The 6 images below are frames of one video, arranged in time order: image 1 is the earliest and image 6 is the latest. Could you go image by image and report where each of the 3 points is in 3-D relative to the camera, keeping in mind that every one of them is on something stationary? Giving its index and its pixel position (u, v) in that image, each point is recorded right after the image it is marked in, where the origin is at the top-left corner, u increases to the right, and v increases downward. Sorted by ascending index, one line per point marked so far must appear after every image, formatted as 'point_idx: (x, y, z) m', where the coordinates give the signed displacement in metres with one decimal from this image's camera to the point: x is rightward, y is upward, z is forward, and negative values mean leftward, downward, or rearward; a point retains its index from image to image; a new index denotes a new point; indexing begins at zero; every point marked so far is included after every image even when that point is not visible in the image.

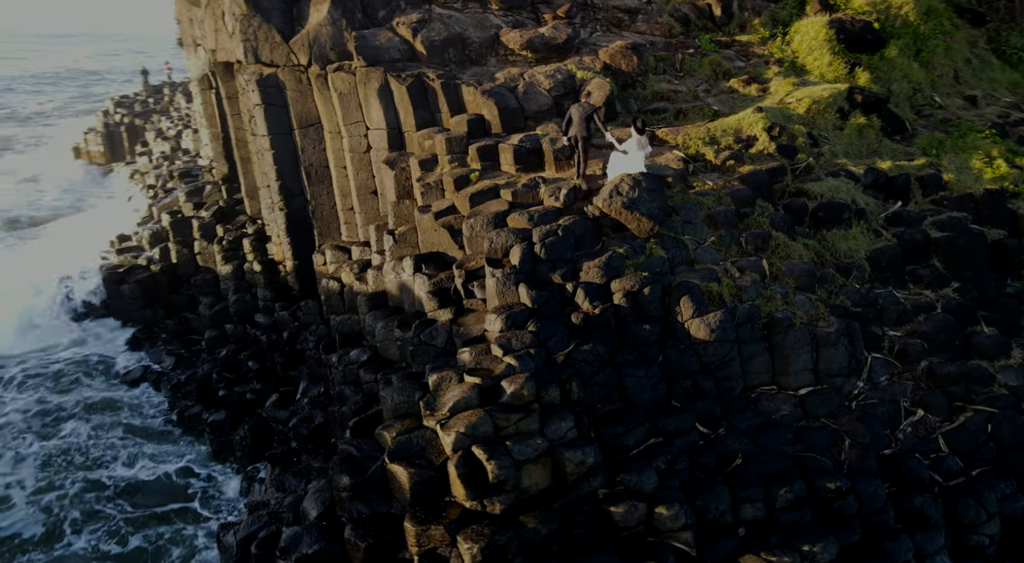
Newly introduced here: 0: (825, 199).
0: (+5.0, +1.3, +12.3) m
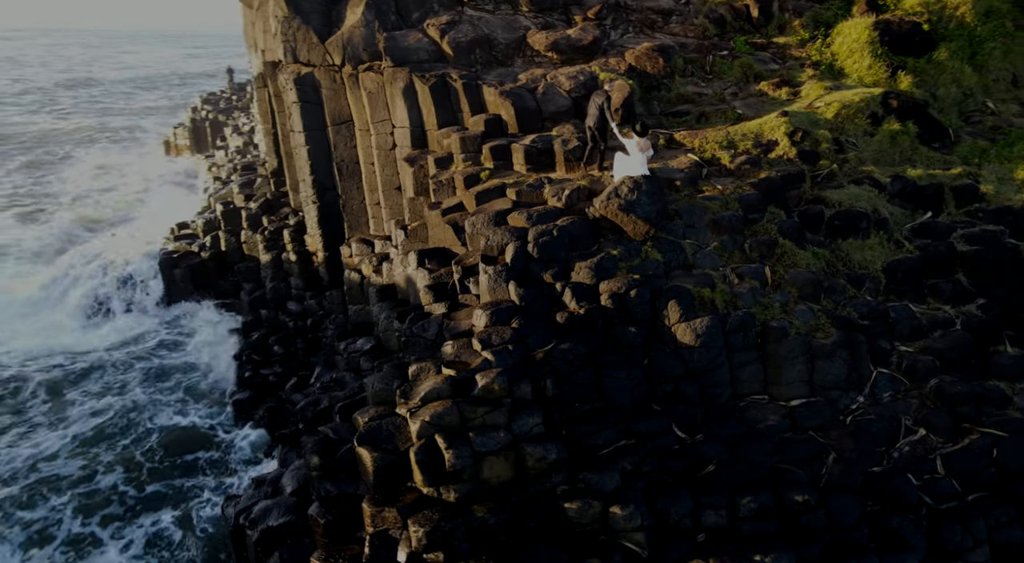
0: (+5.1, +1.1, +11.9) m
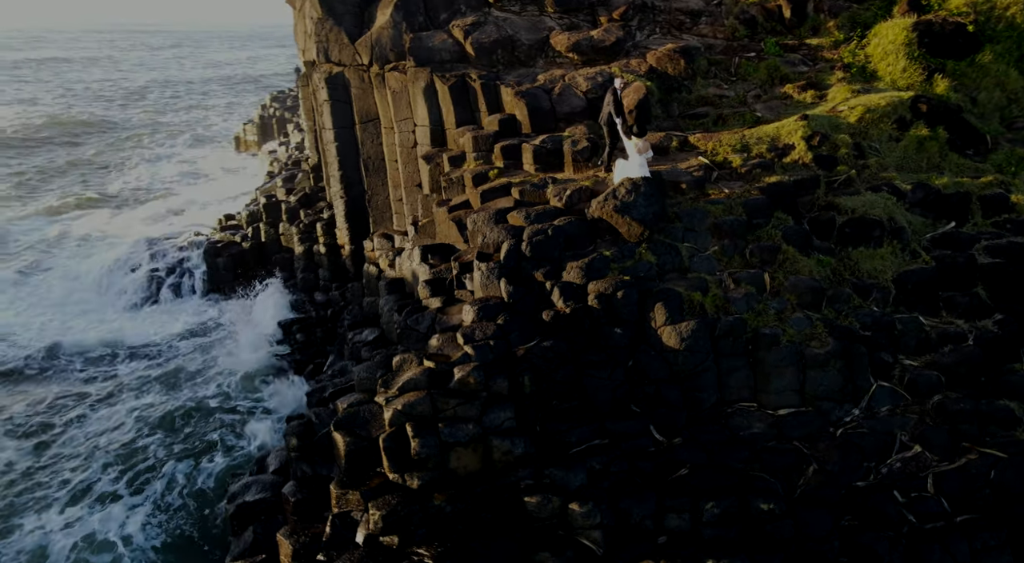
0: (+5.2, +1.0, +11.6) m
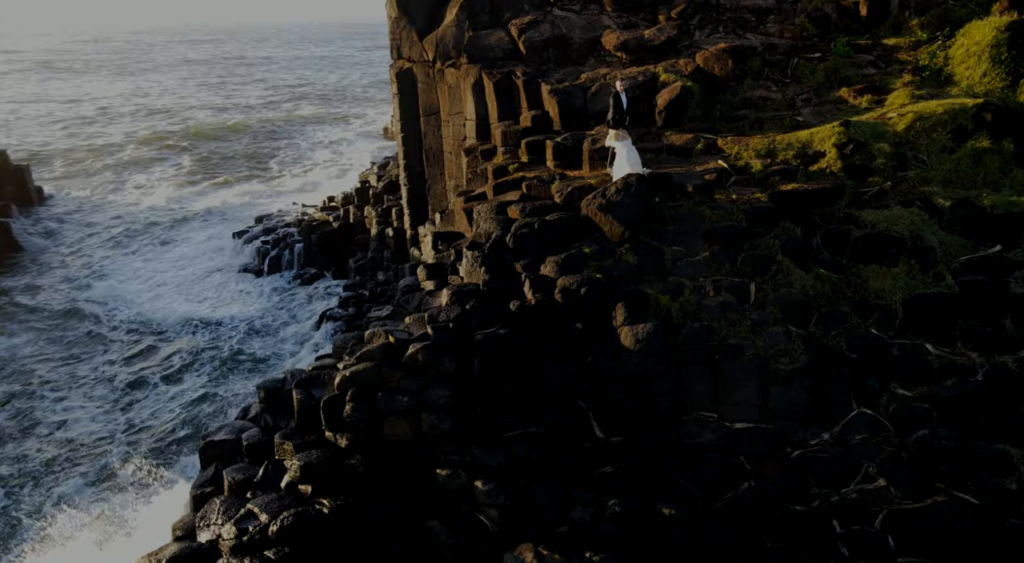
0: (+5.1, +0.7, +10.8) m
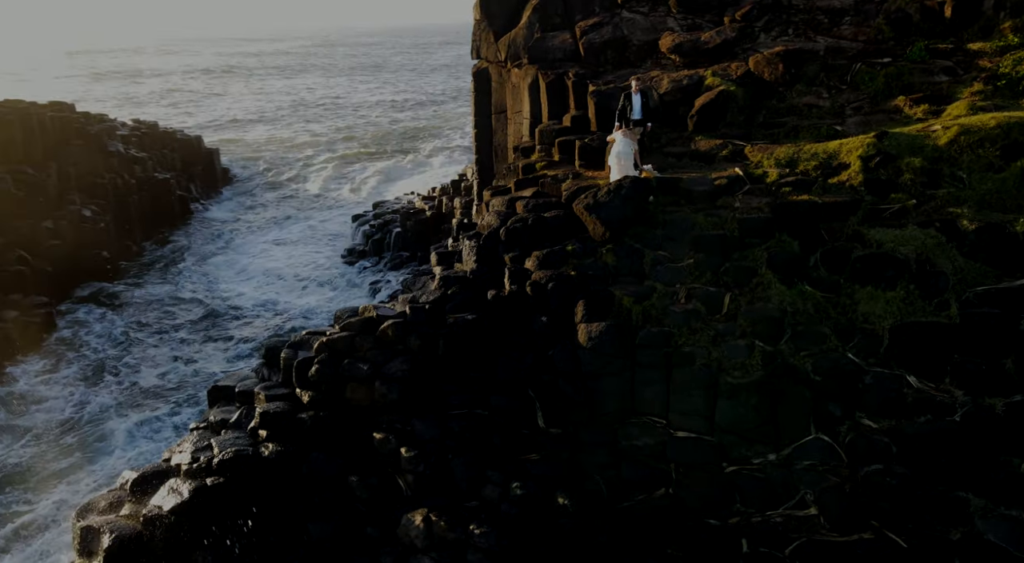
0: (+4.8, +0.4, +10.1) m
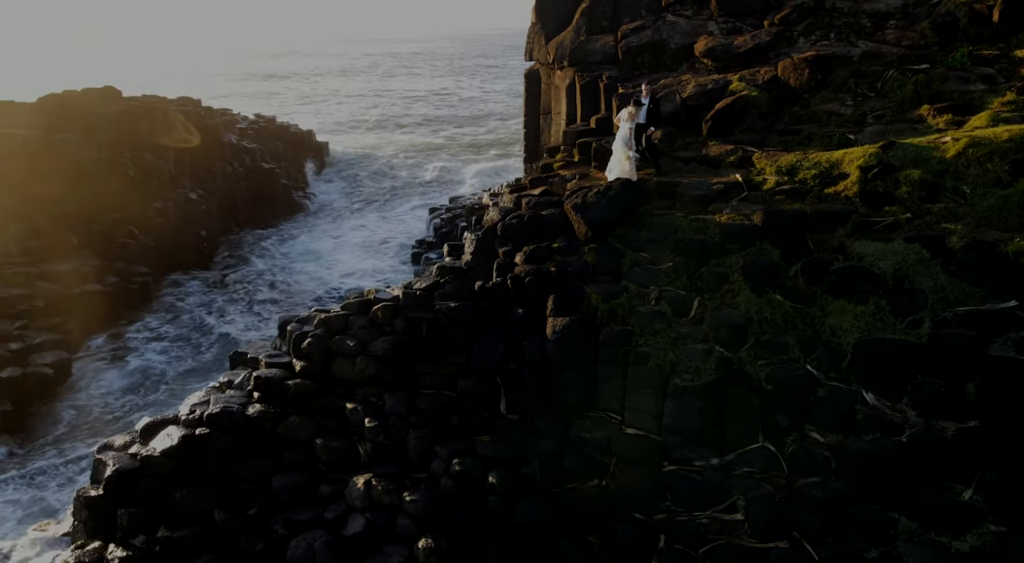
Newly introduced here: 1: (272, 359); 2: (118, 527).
0: (+4.4, +0.3, +9.9) m
1: (-3.5, -1.2, +11.5) m
2: (-4.7, -3.0, +9.3) m
